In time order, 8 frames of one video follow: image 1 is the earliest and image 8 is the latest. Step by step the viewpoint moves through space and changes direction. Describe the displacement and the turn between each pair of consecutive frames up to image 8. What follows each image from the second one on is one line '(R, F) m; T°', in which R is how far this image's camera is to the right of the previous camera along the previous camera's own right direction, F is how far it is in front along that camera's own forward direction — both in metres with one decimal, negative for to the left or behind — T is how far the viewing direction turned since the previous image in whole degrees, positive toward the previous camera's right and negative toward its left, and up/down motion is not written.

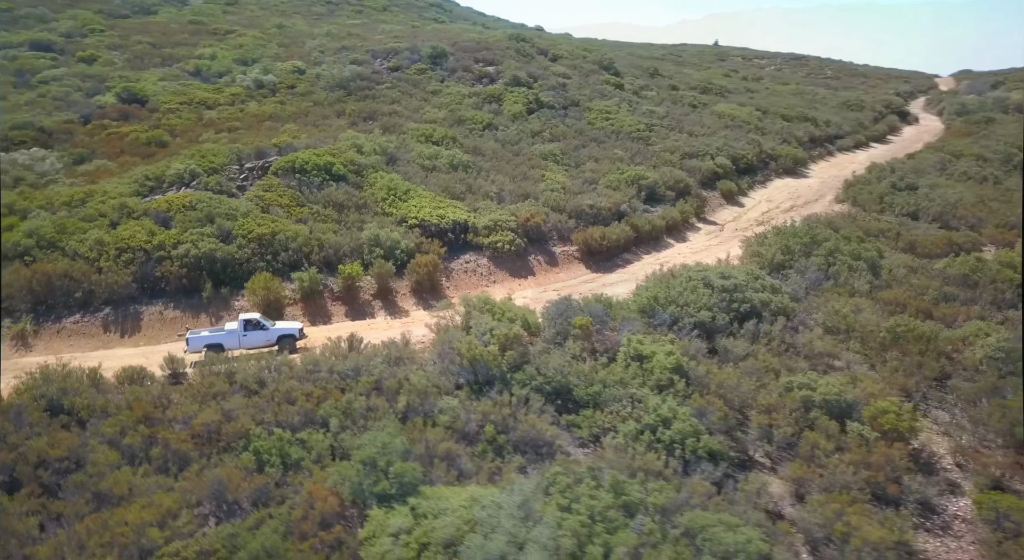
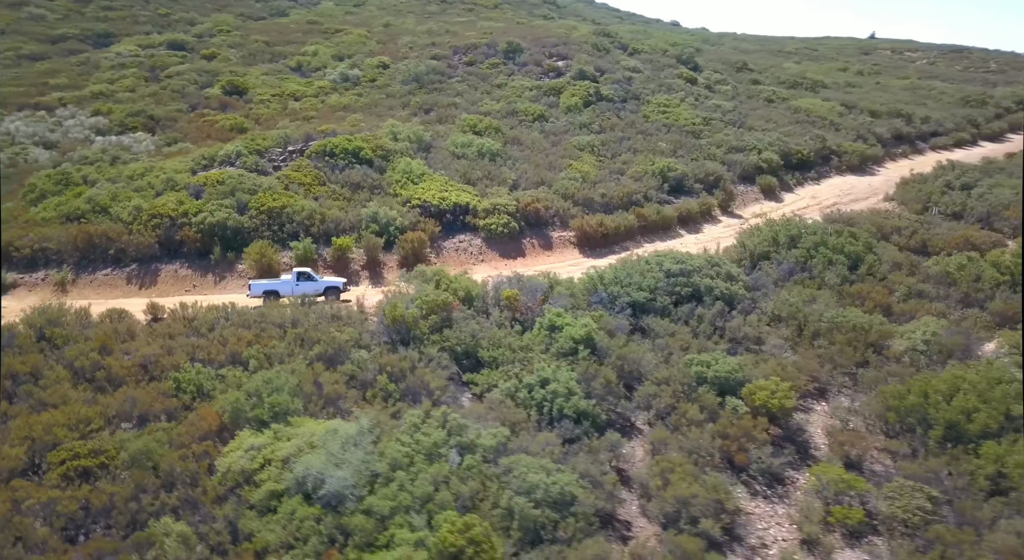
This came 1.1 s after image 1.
(+3.6, -0.8) m; -10°
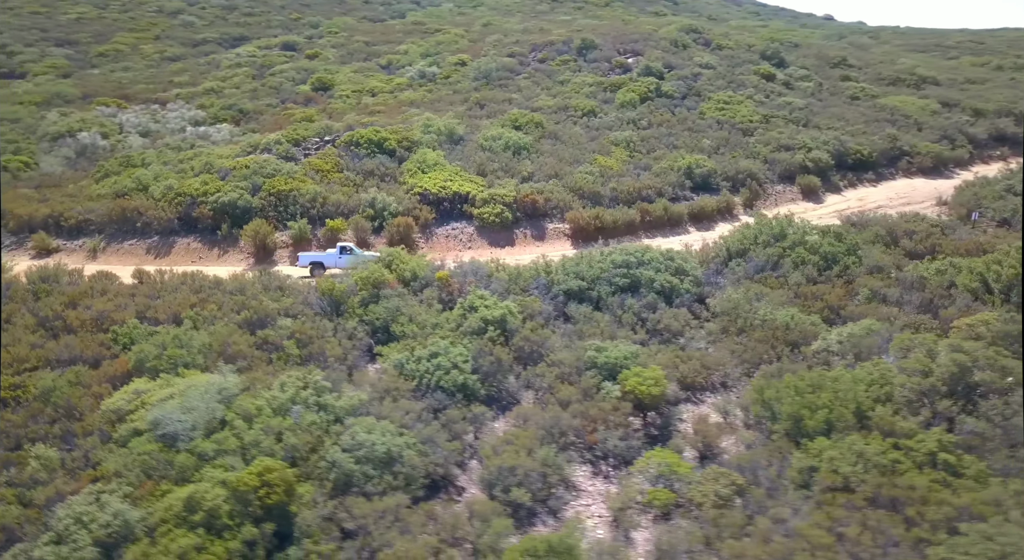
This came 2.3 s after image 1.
(+3.8, -0.2) m; -10°
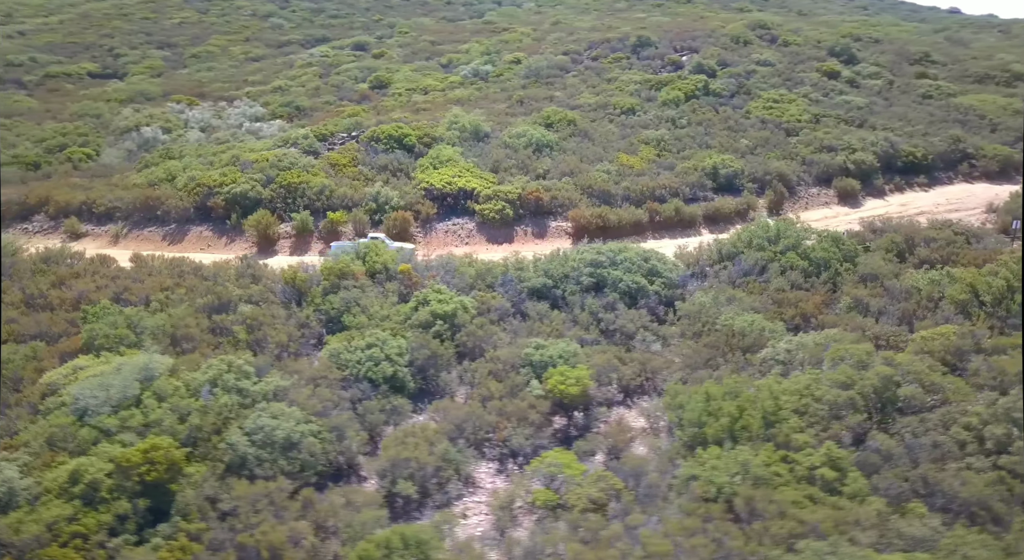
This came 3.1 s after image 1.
(+2.5, +0.3) m; -7°
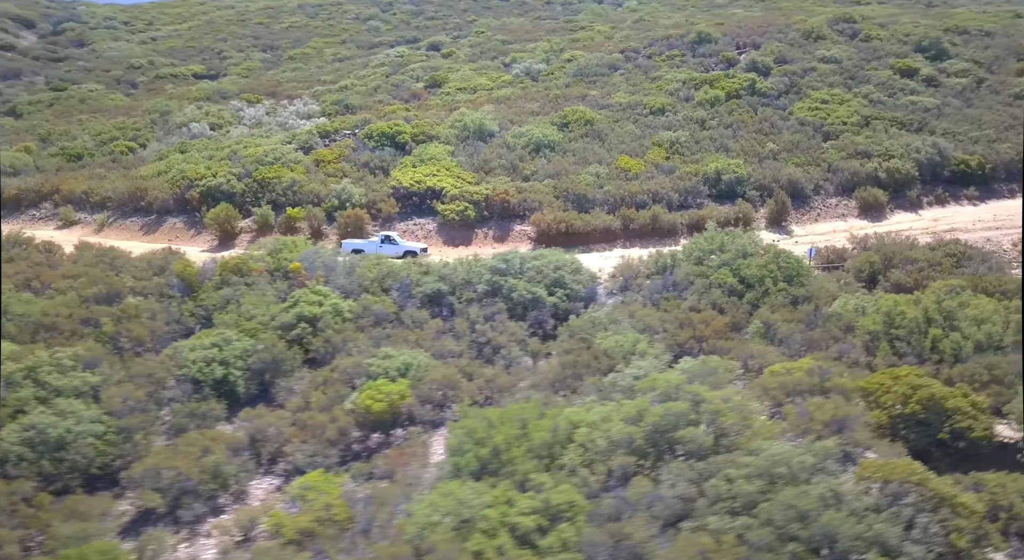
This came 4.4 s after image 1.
(+4.2, +1.3) m; -9°
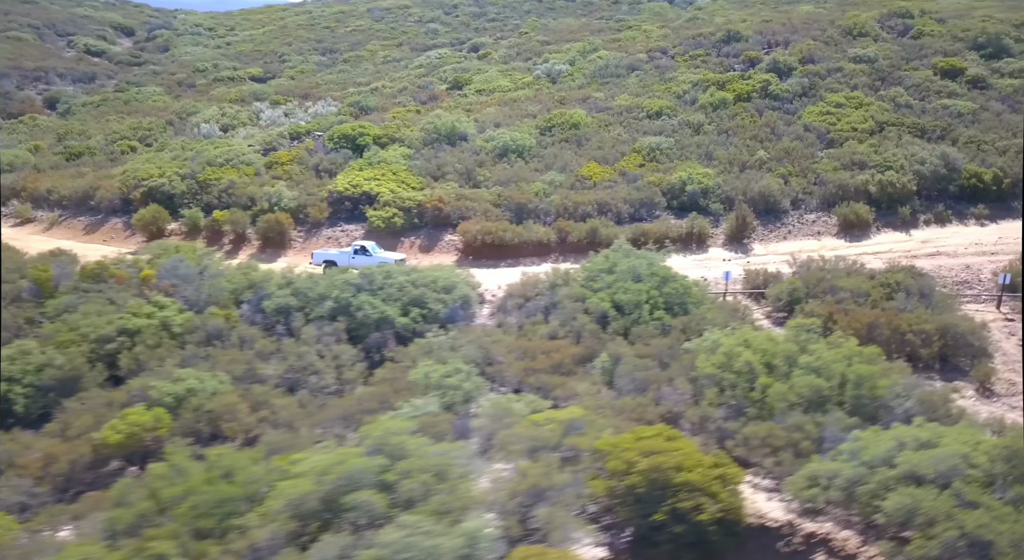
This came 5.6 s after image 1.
(+4.0, +1.5) m; -7°
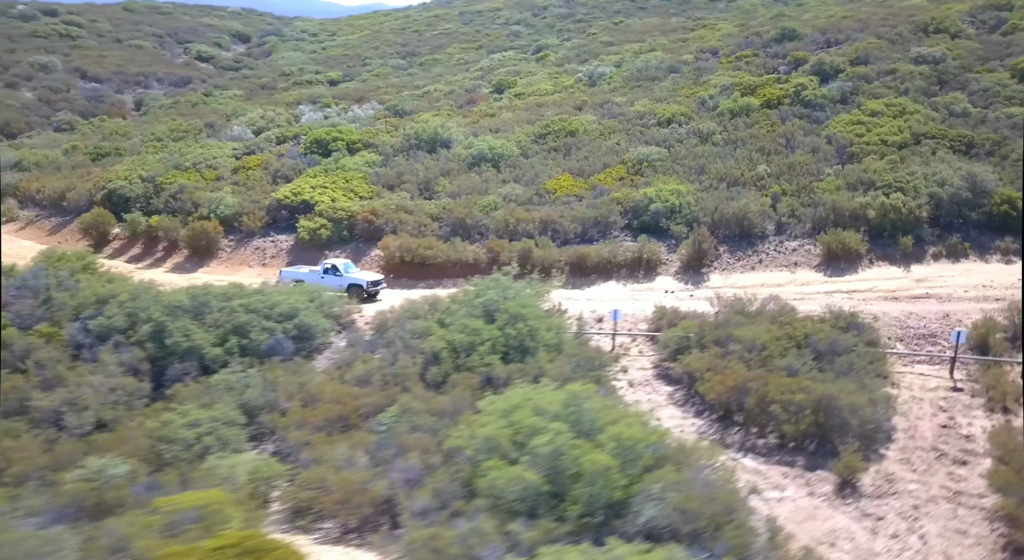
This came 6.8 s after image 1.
(+4.2, +2.0) m; -9°
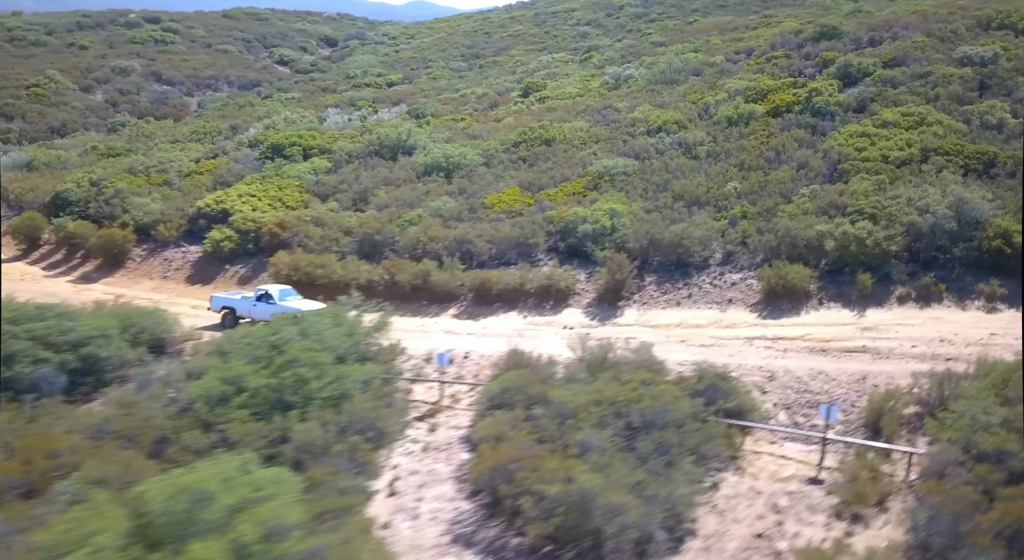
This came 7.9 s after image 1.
(+4.0, +2.0) m; -7°
